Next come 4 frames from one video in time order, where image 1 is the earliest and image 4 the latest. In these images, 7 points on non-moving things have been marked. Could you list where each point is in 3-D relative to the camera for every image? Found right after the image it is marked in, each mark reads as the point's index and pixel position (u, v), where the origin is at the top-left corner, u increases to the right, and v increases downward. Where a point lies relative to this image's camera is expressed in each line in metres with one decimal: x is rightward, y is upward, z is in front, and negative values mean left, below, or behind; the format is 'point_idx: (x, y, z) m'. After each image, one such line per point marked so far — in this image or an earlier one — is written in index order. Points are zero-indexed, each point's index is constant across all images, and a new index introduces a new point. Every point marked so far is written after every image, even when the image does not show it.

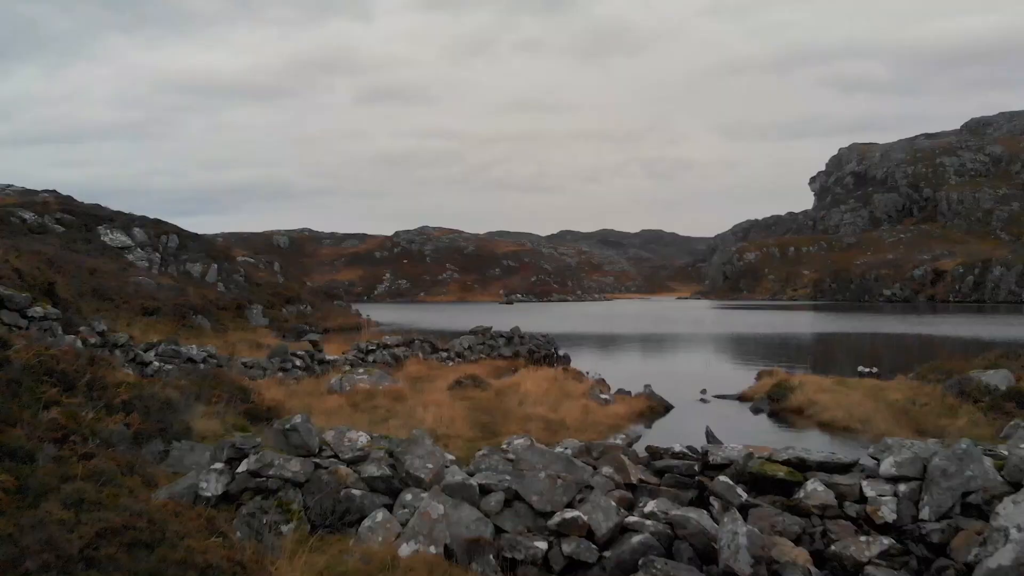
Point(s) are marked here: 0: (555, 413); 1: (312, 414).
0: (+1.0, -2.8, +13.1) m
1: (-4.6, -2.9, +13.3) m
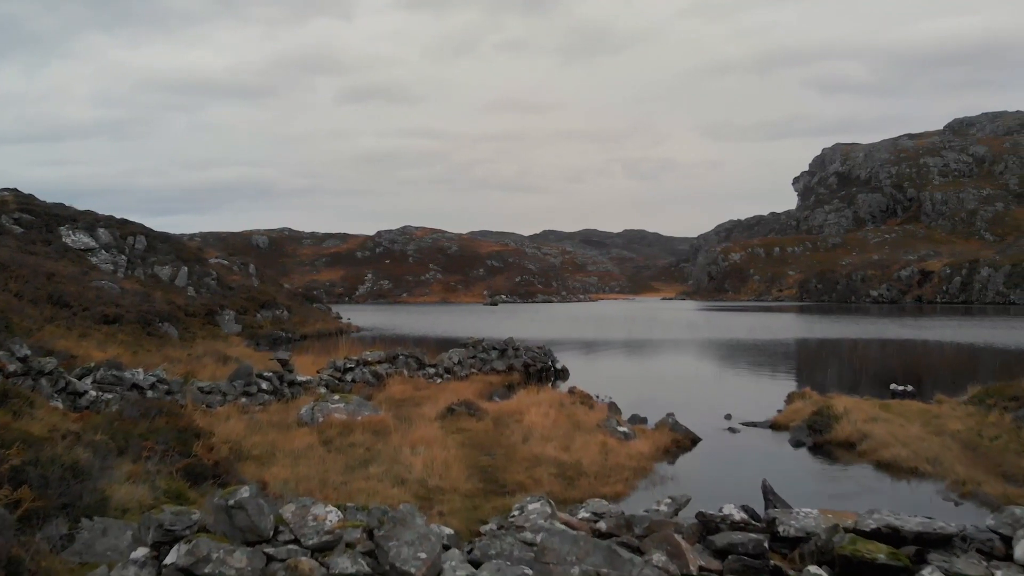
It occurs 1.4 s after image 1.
0: (+1.1, -3.1, +11.0) m
1: (-4.5, -3.2, +11.0) m
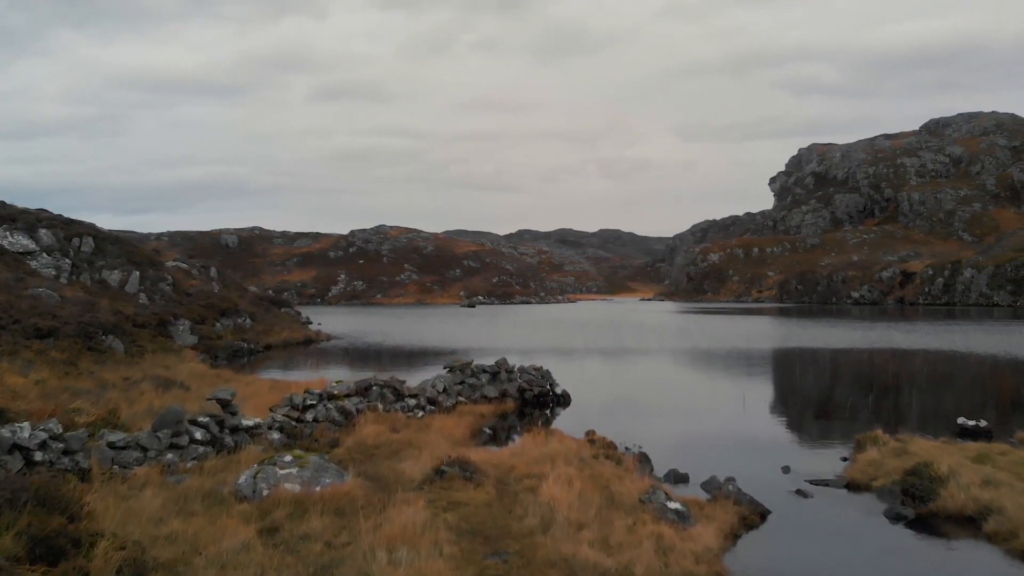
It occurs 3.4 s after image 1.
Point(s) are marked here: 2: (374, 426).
0: (+1.3, -3.6, +7.9) m
1: (-4.2, -3.7, +7.6) m
2: (-3.5, -3.5, +14.8) m
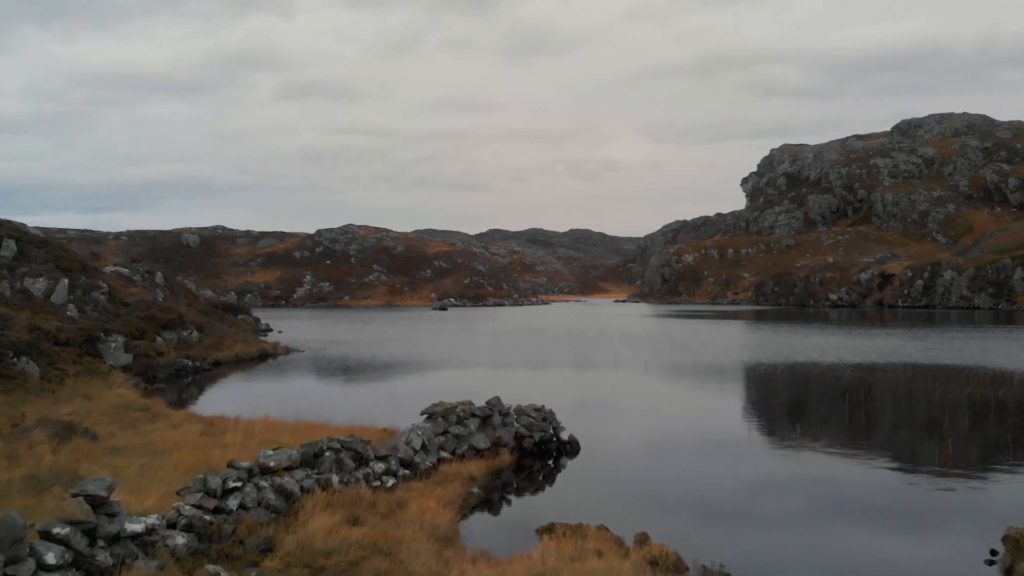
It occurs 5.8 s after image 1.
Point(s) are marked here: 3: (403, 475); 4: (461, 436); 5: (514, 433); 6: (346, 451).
0: (+1.8, -4.2, +4.1) m
1: (-3.7, -4.3, +3.5) m
2: (-3.4, -4.1, +10.6) m
3: (-2.5, -4.2, +13.4) m
4: (-1.4, -4.0, +15.8) m
5: (+0.1, -4.0, +16.8) m
6: (-3.8, -3.6, +13.2) m
